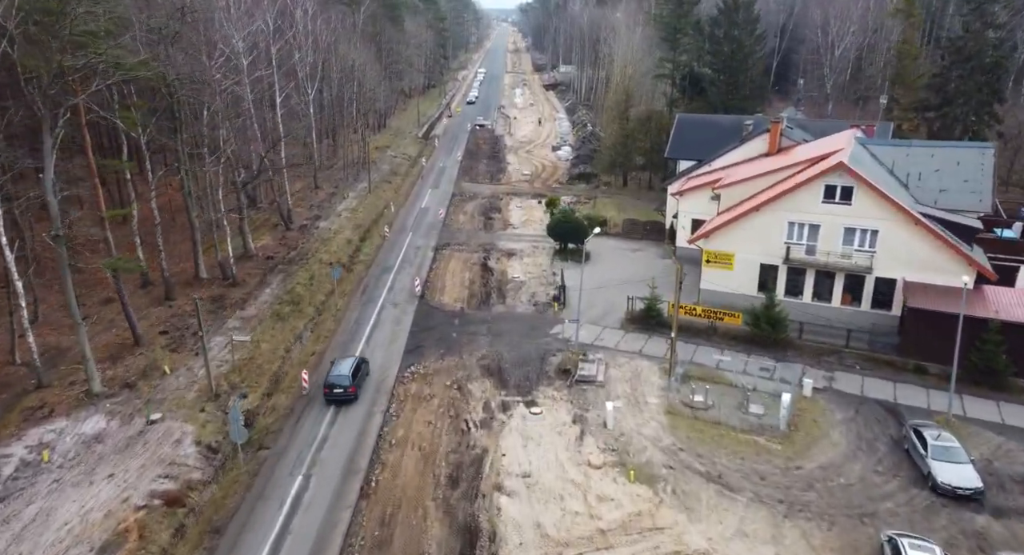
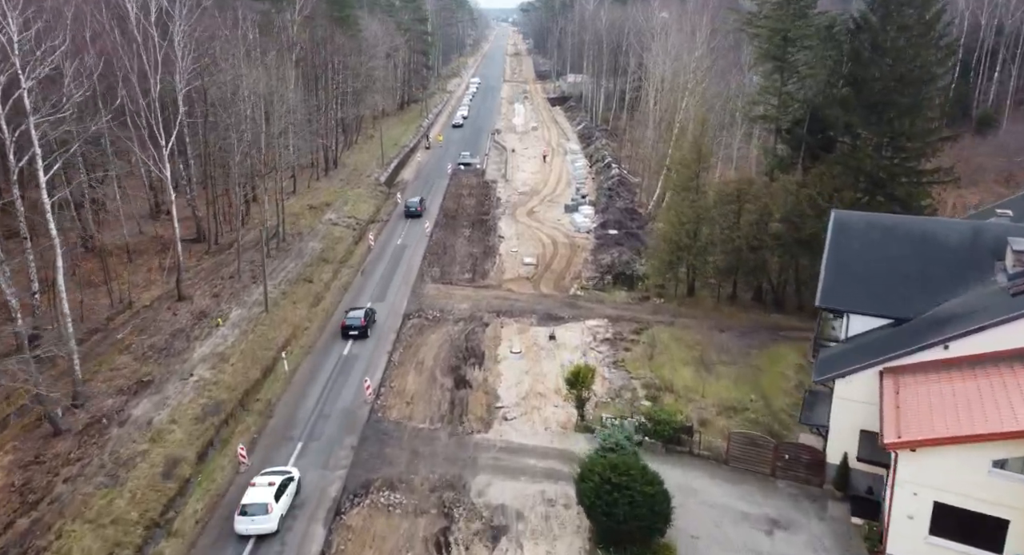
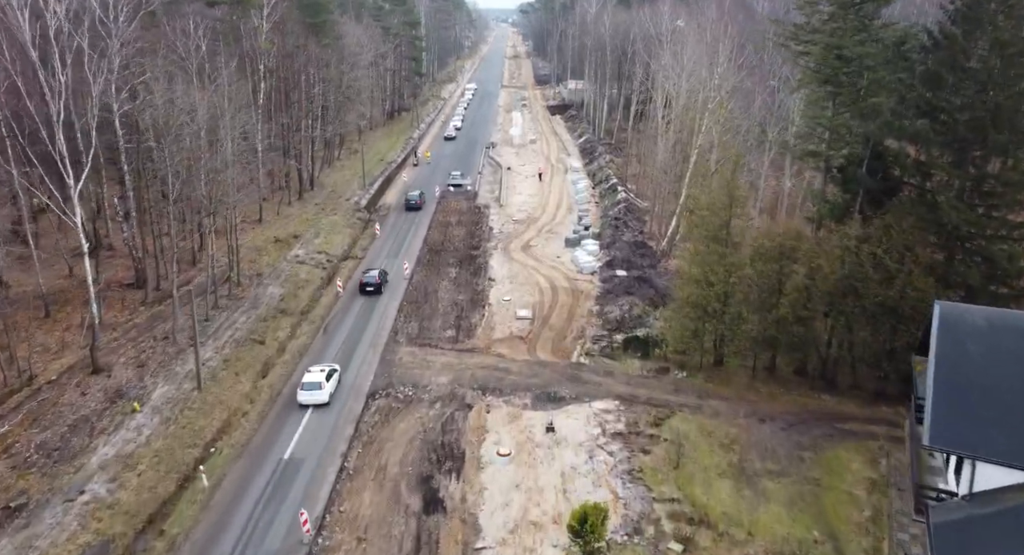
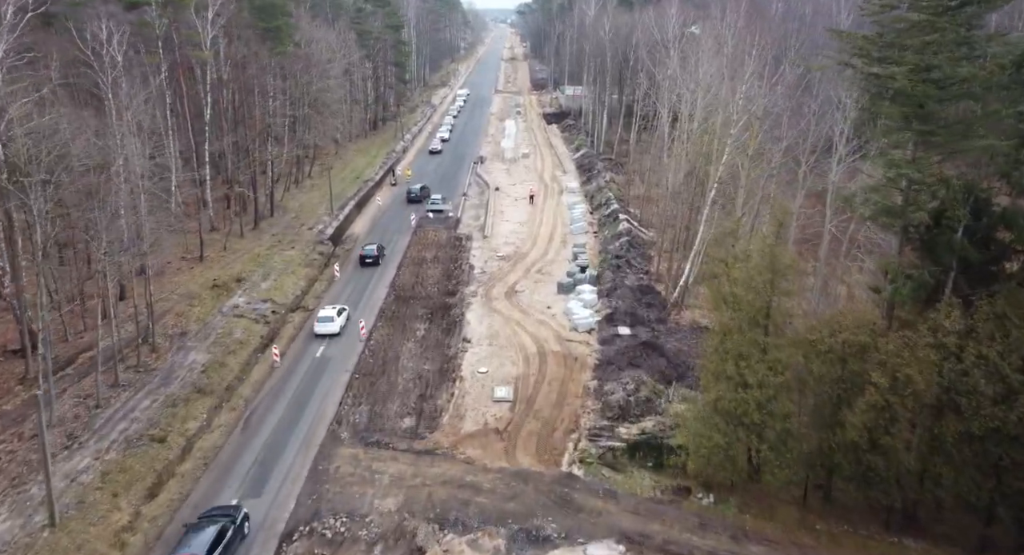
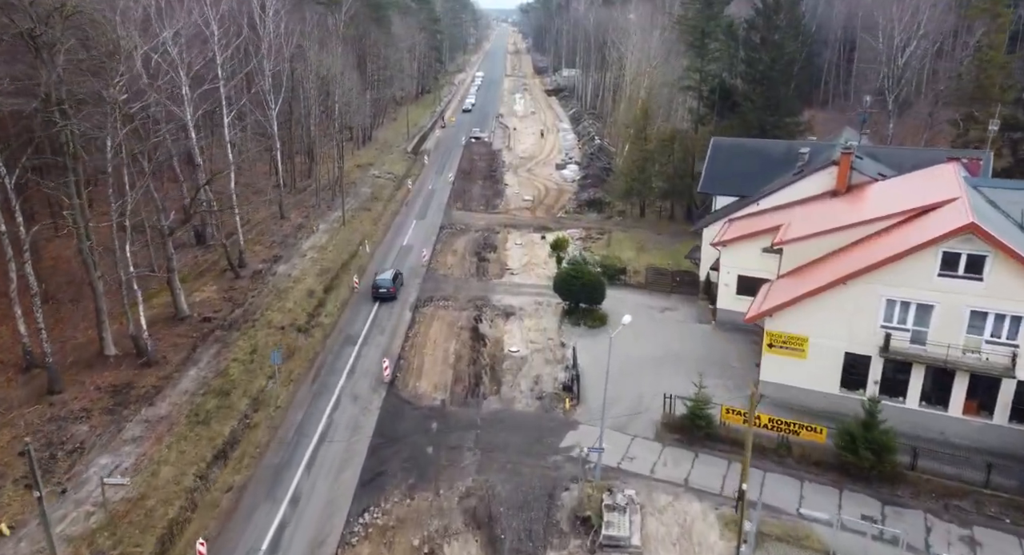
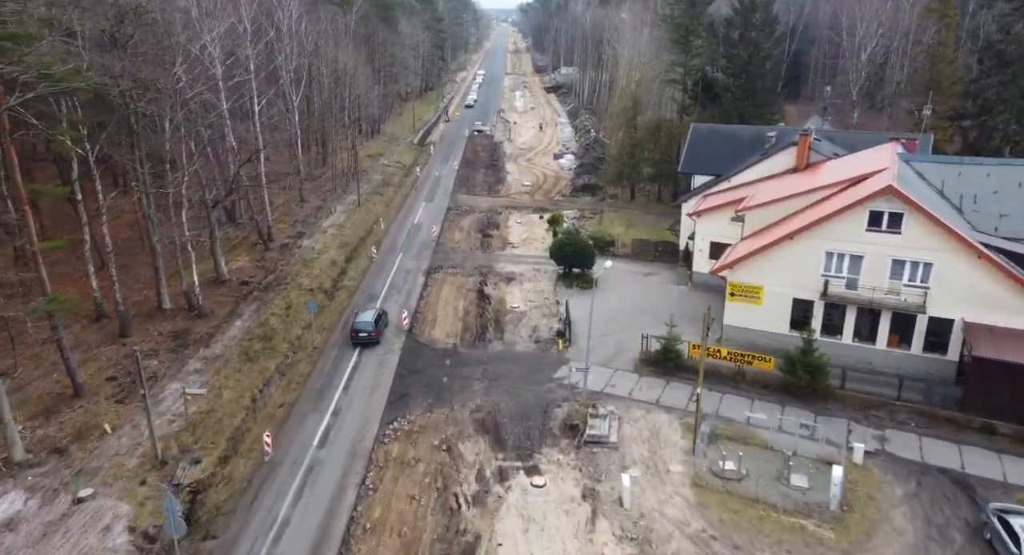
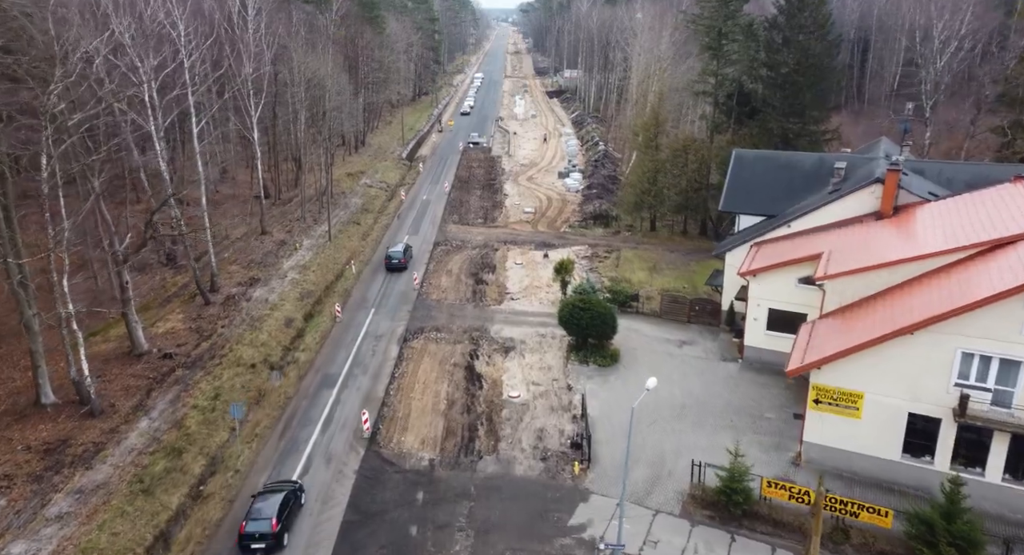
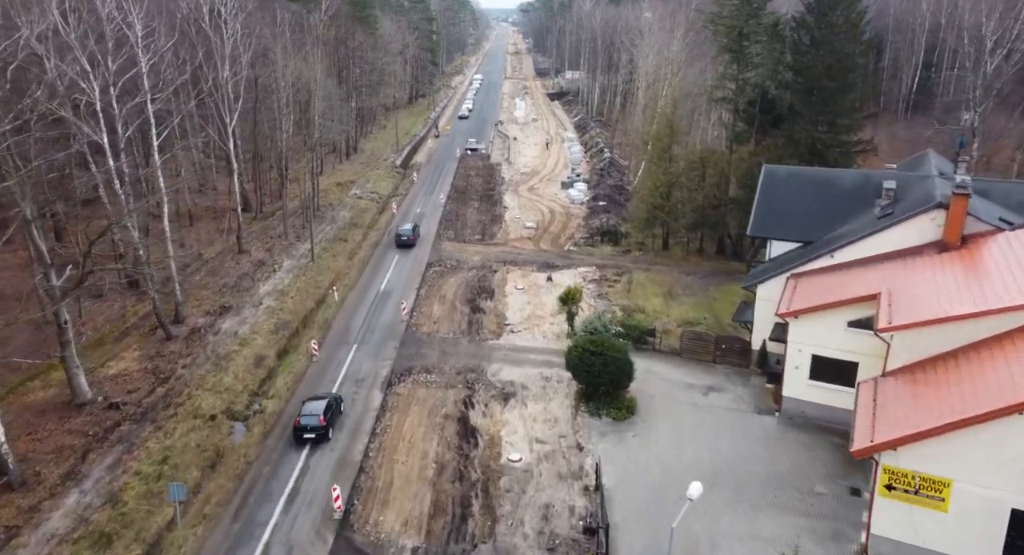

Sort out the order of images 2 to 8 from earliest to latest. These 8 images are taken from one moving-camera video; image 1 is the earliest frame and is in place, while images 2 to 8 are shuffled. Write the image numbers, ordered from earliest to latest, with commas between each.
6, 5, 7, 8, 2, 3, 4
